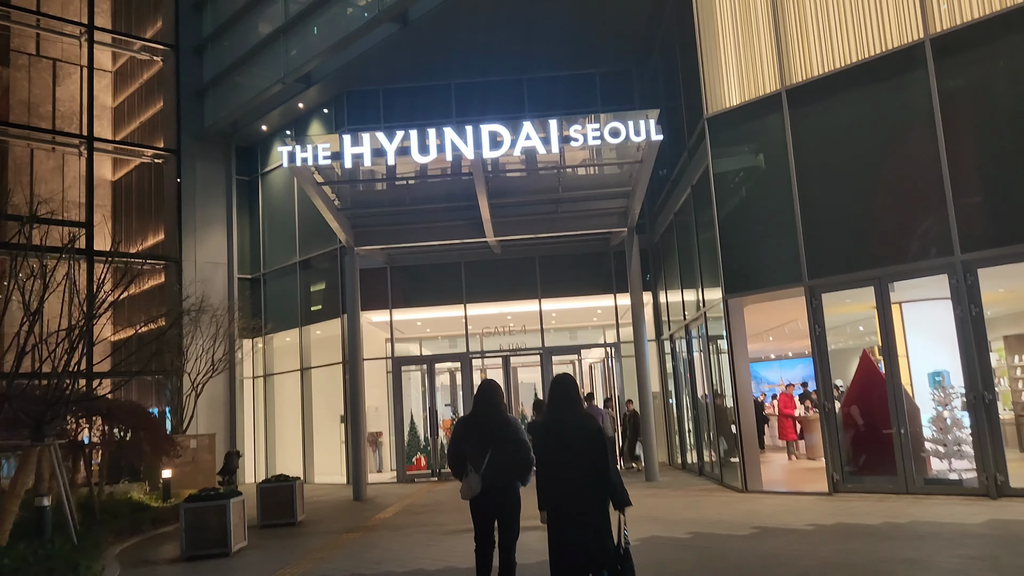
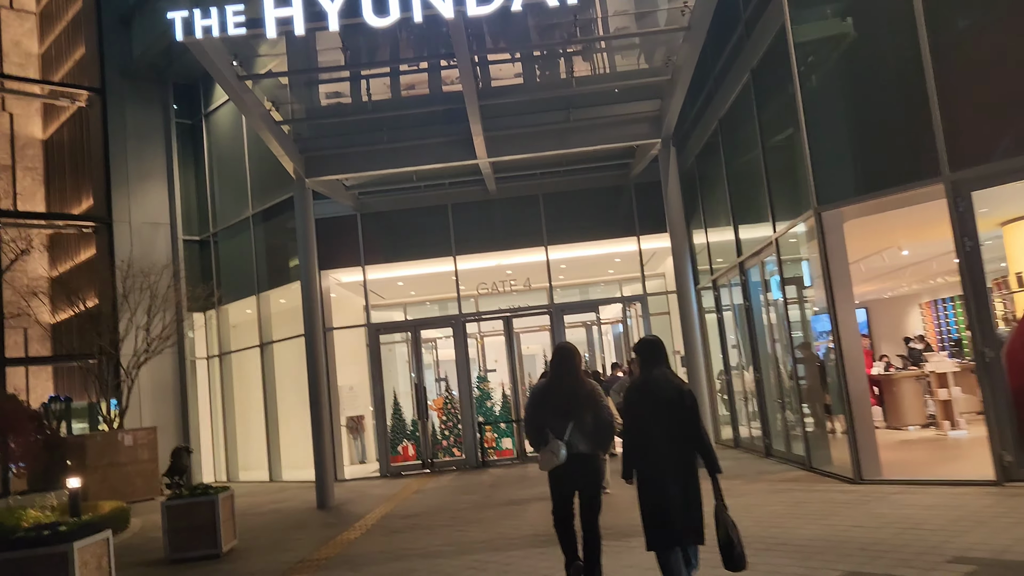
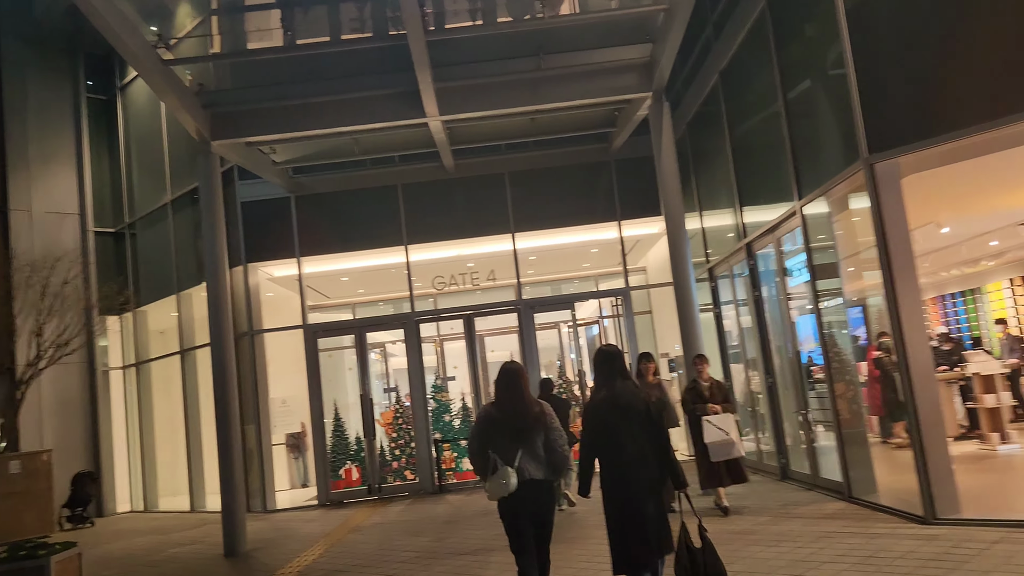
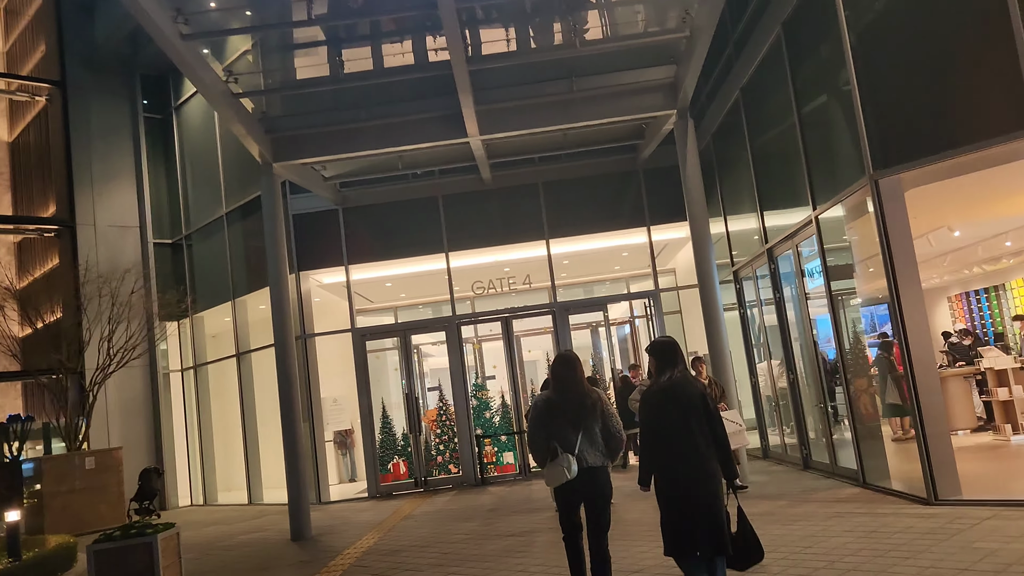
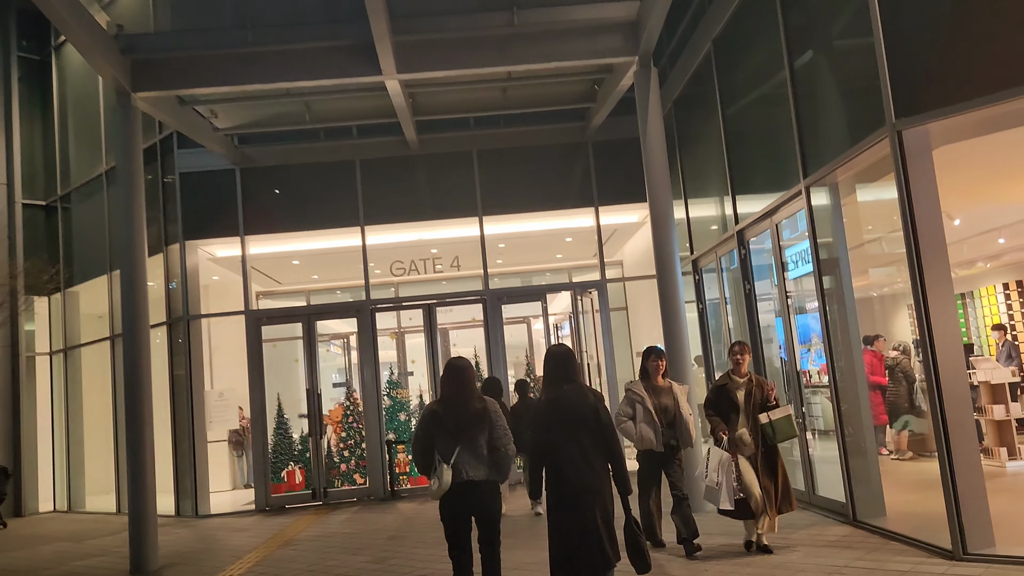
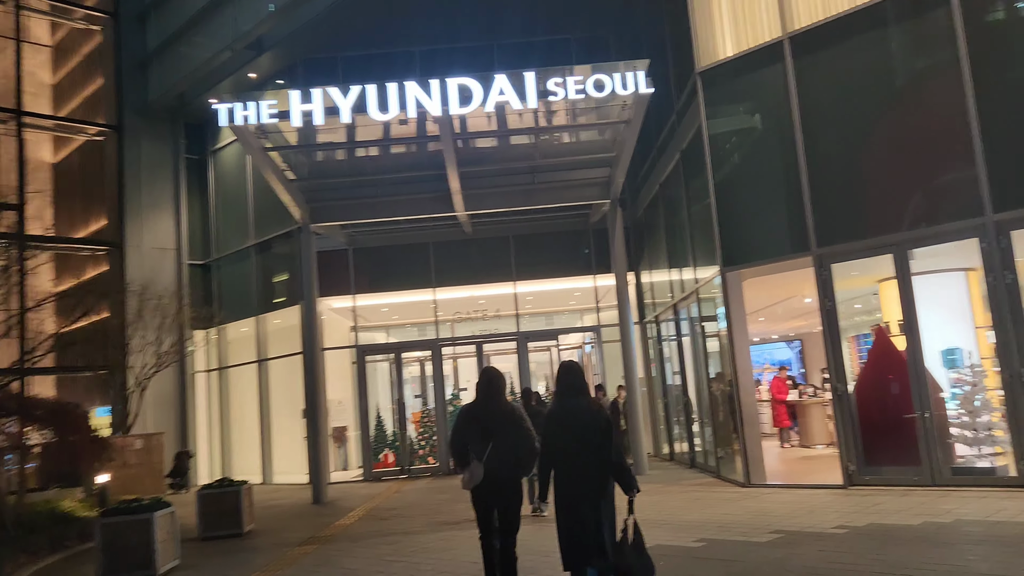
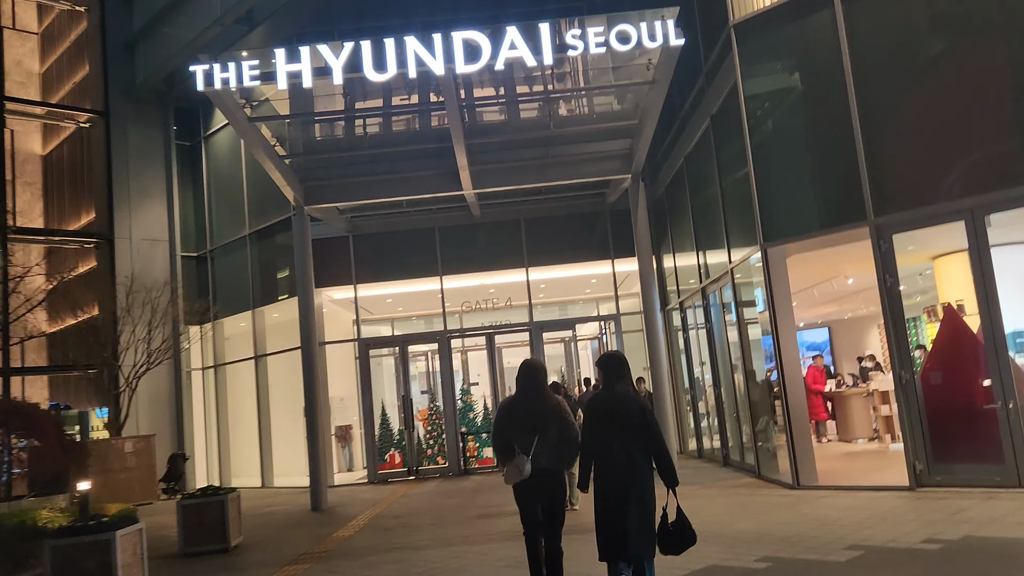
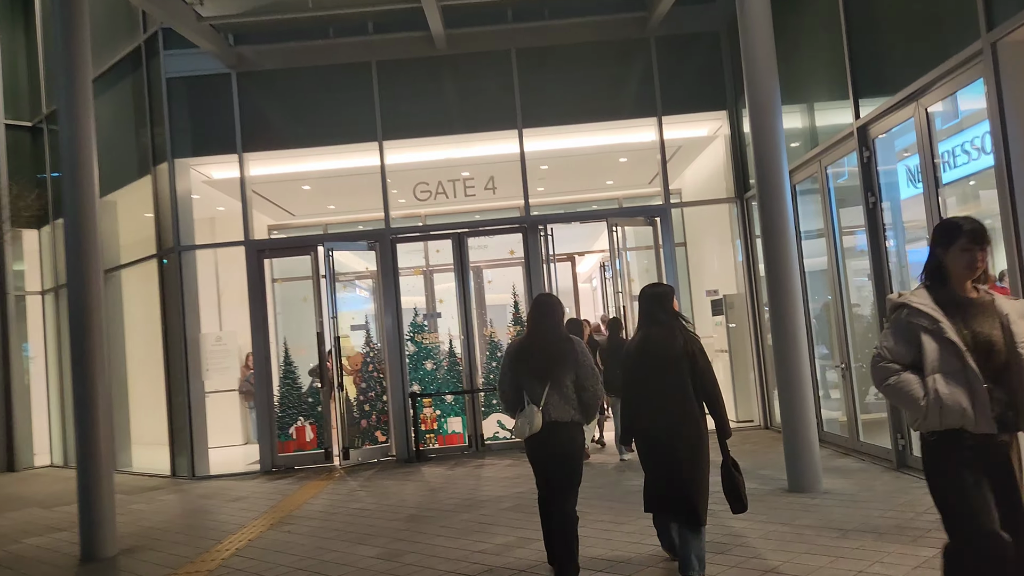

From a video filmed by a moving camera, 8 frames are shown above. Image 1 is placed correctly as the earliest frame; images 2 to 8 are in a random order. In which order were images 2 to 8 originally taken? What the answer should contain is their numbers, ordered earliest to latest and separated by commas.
6, 7, 2, 4, 3, 5, 8
